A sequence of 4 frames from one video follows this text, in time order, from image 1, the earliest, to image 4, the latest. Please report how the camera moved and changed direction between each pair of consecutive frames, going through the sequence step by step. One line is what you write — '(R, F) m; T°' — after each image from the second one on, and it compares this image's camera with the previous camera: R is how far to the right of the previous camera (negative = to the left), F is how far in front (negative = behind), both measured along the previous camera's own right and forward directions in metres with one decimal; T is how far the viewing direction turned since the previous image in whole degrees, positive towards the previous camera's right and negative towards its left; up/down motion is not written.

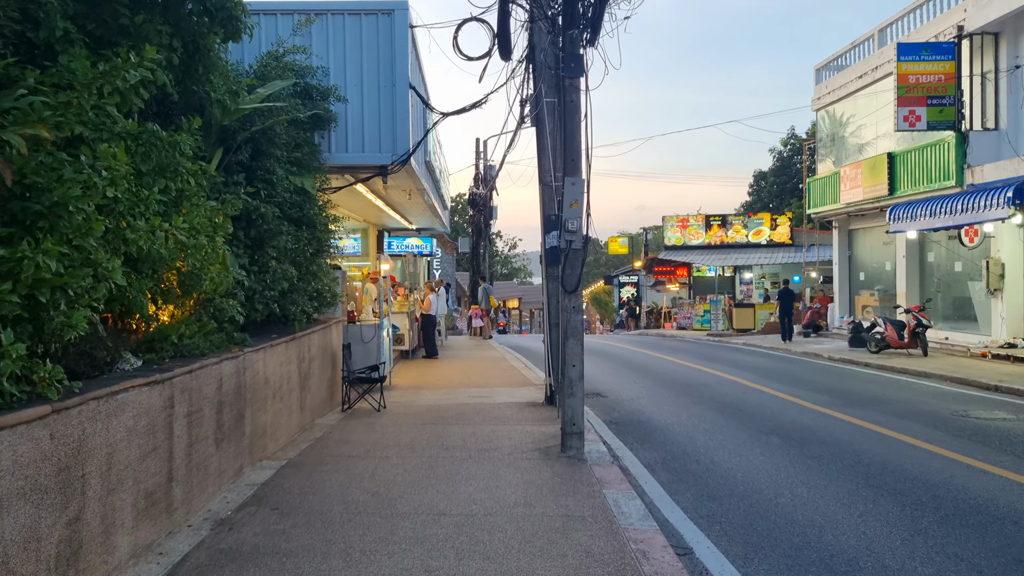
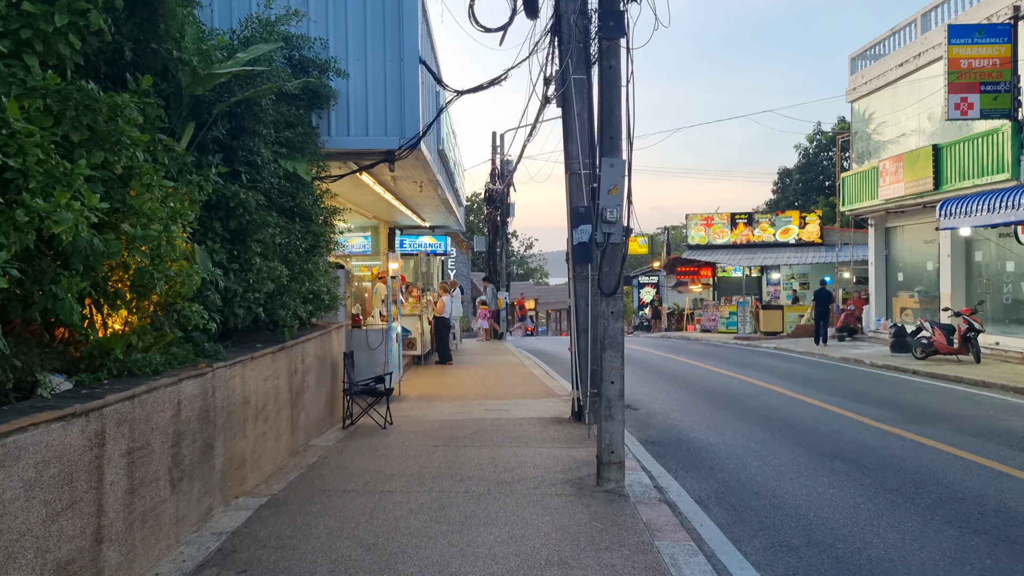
(-0.1, +1.2) m; -1°
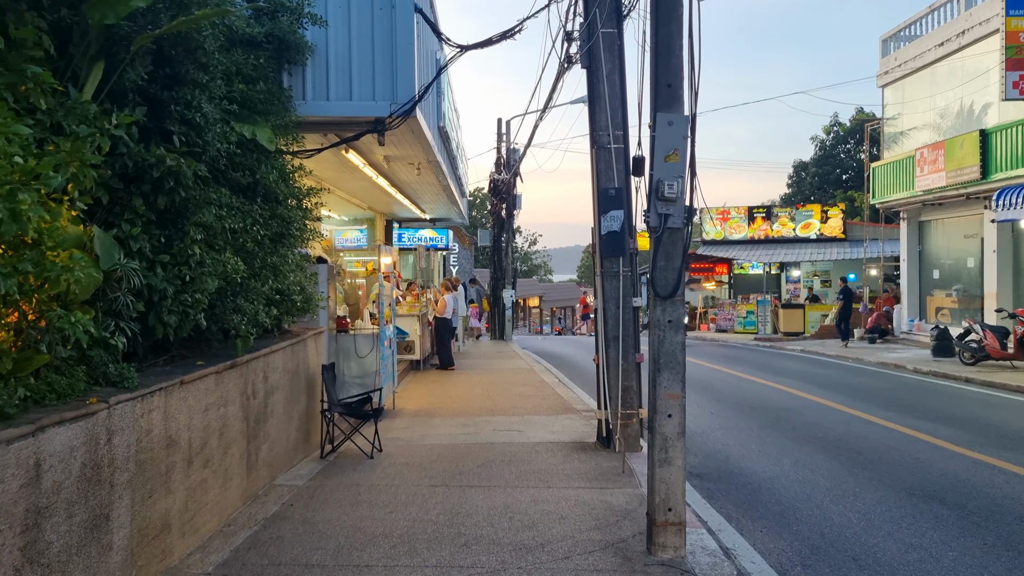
(-0.1, +1.7) m; 0°
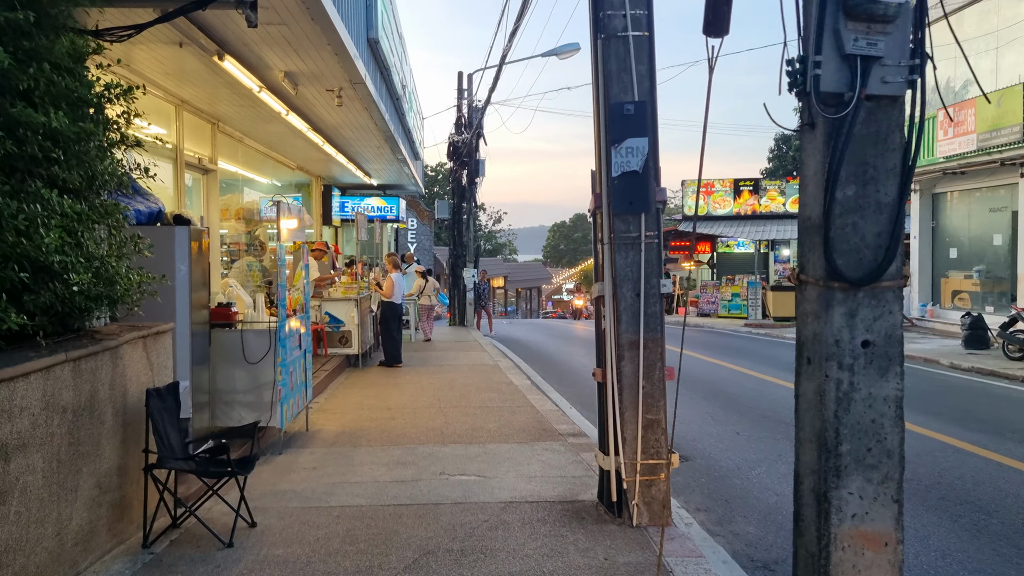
(0.0, +3.0) m; +2°
